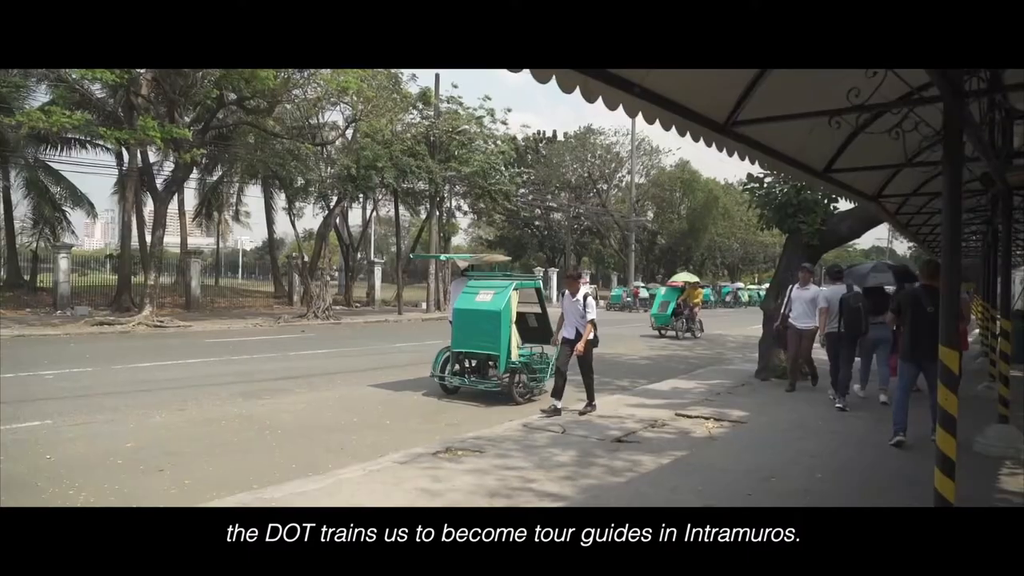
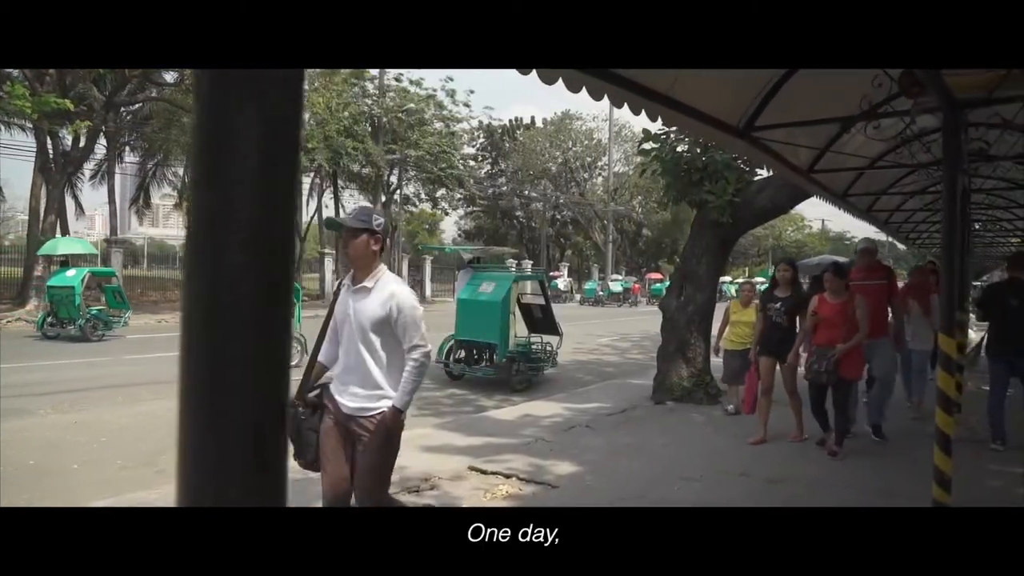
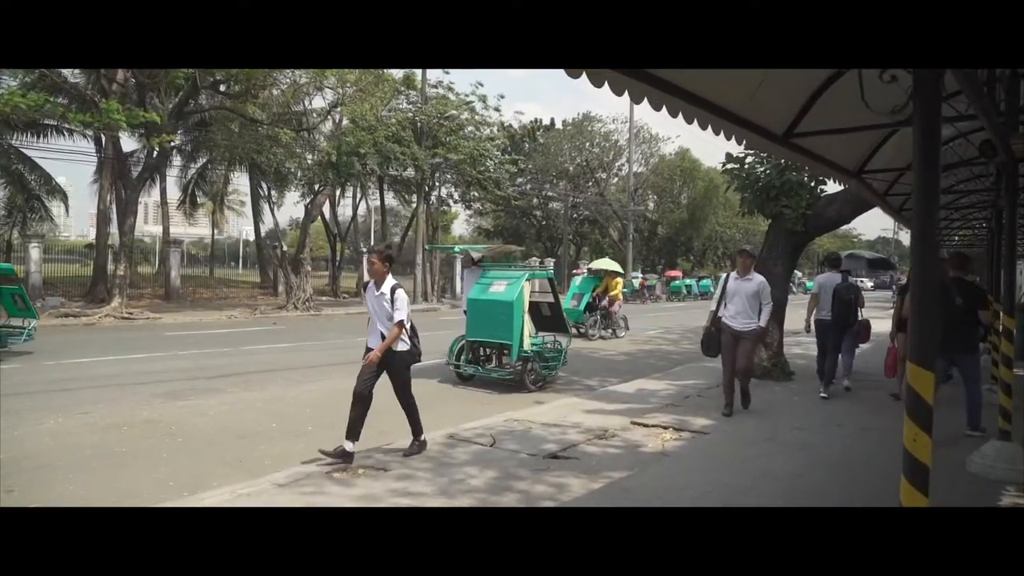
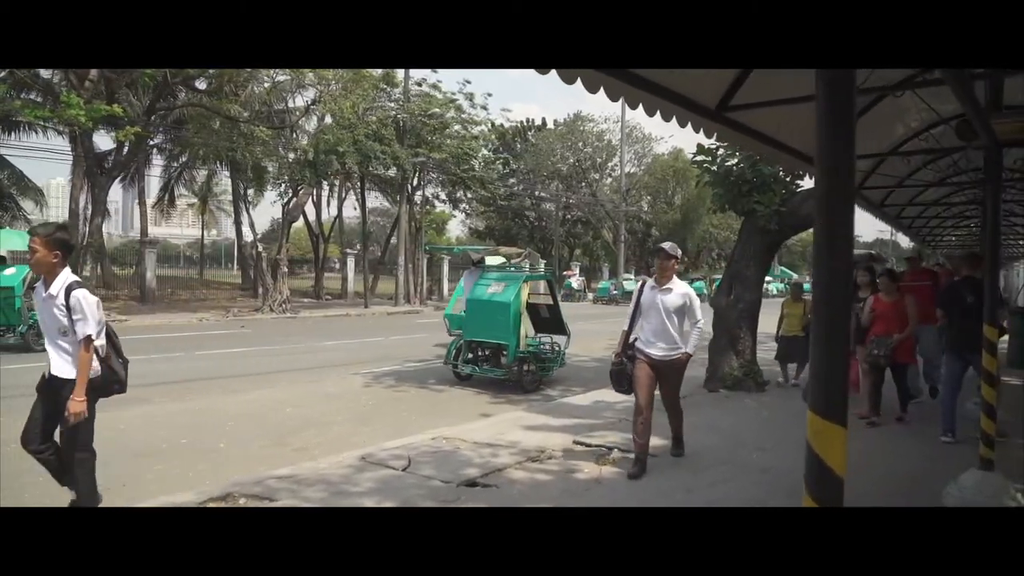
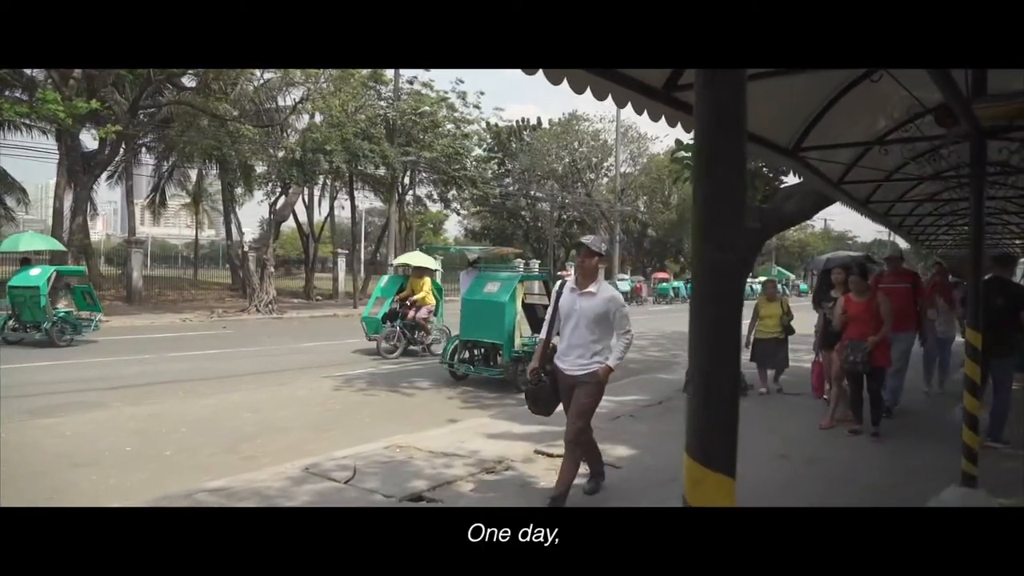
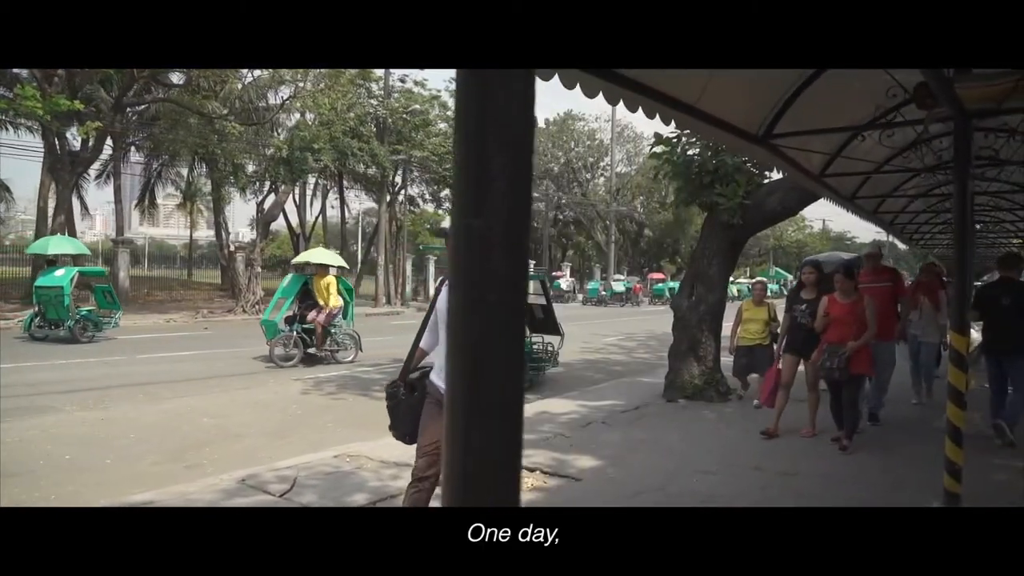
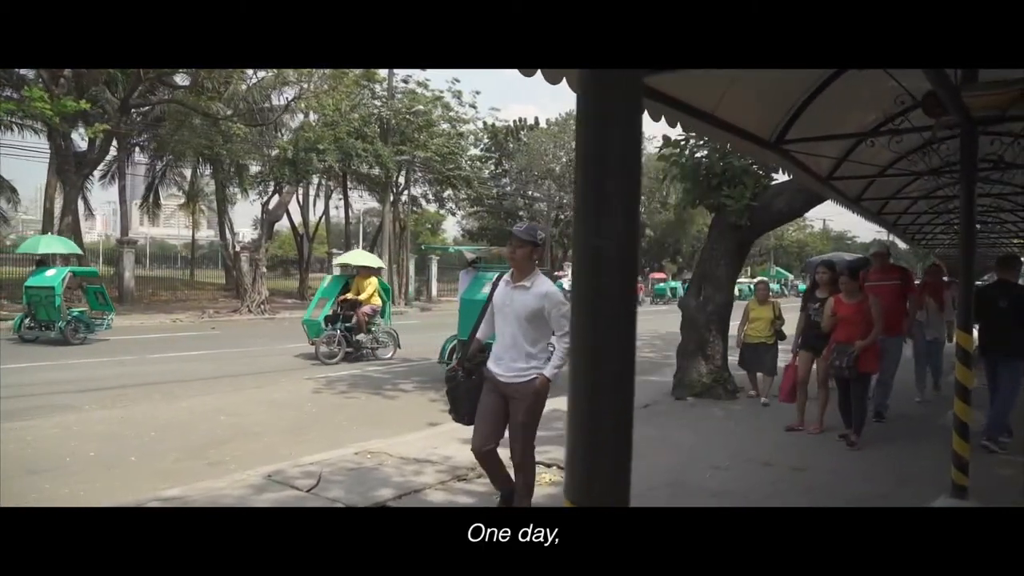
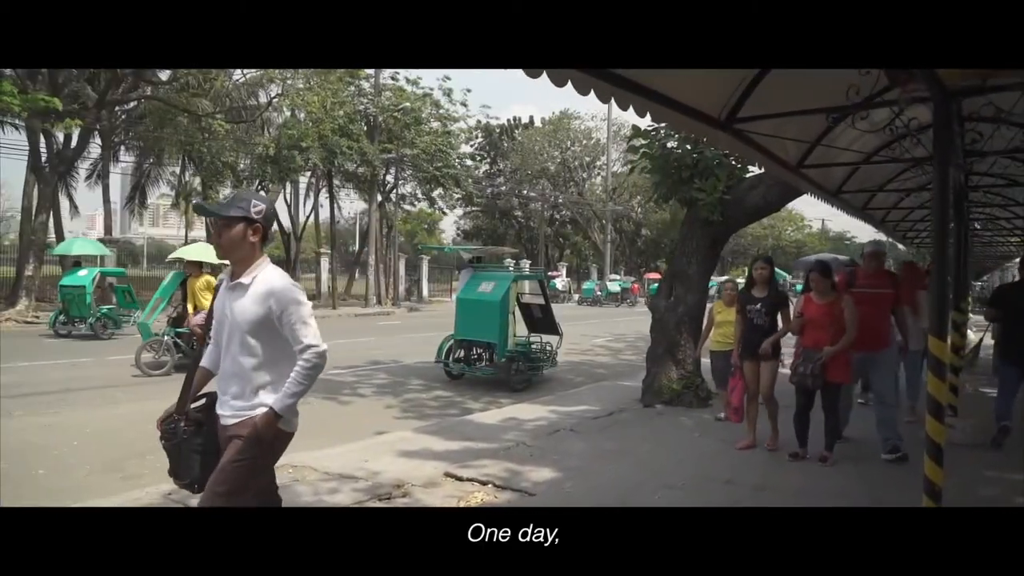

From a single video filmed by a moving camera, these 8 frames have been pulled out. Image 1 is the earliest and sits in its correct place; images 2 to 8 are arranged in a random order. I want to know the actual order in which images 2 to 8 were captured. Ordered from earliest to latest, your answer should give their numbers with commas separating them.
3, 4, 5, 7, 6, 2, 8
